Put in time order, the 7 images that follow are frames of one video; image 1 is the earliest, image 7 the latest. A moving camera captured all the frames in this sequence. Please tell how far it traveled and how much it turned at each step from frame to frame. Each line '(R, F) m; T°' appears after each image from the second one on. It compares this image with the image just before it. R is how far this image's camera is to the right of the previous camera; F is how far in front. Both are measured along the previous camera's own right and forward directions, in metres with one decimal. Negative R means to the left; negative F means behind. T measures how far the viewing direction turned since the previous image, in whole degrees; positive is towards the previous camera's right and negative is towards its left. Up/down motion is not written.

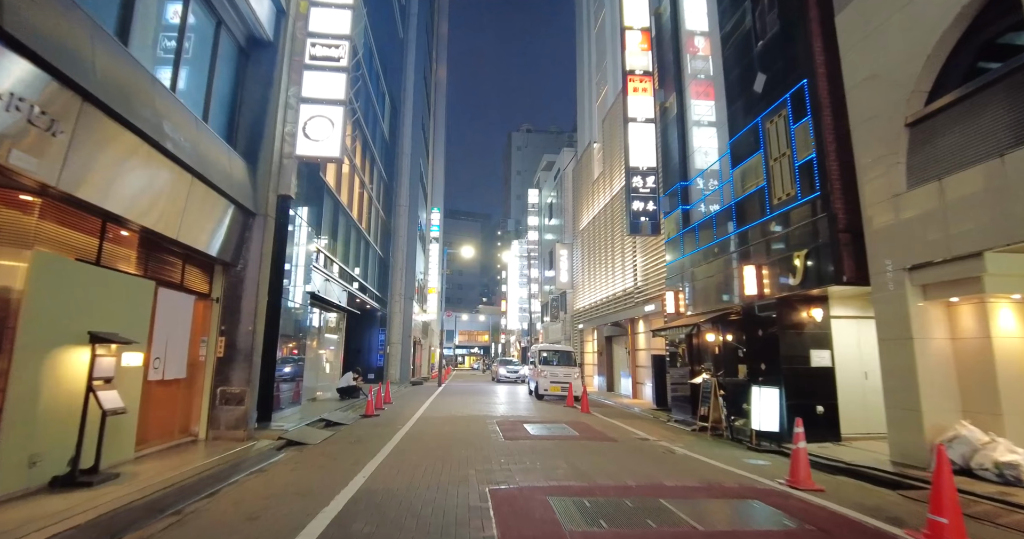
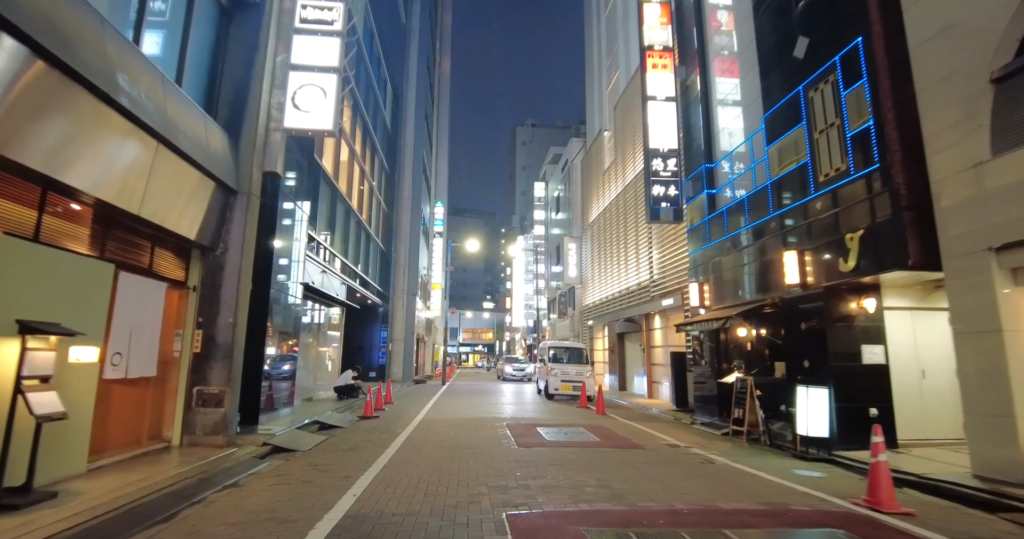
(-0.2, +1.1) m; 0°
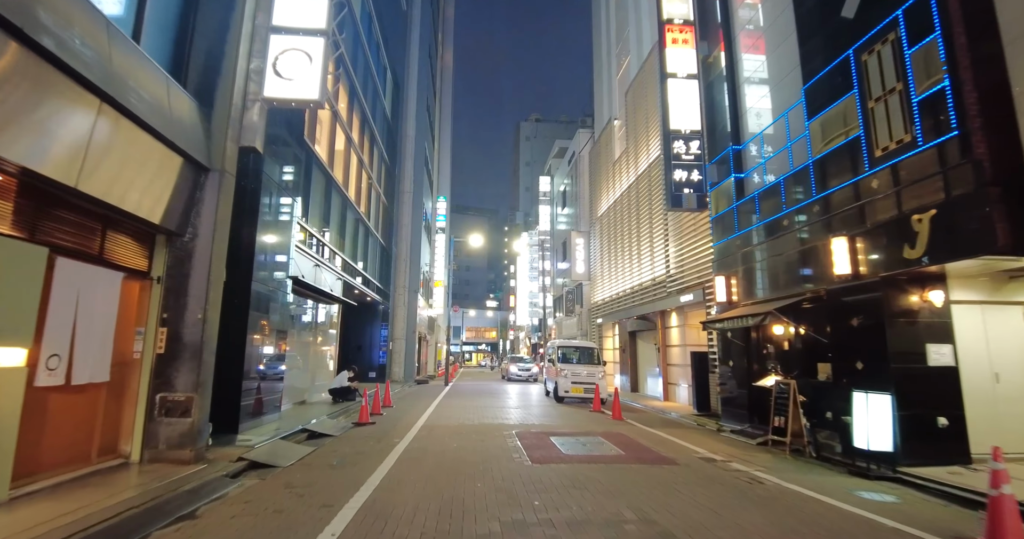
(-0.1, +1.2) m; 0°
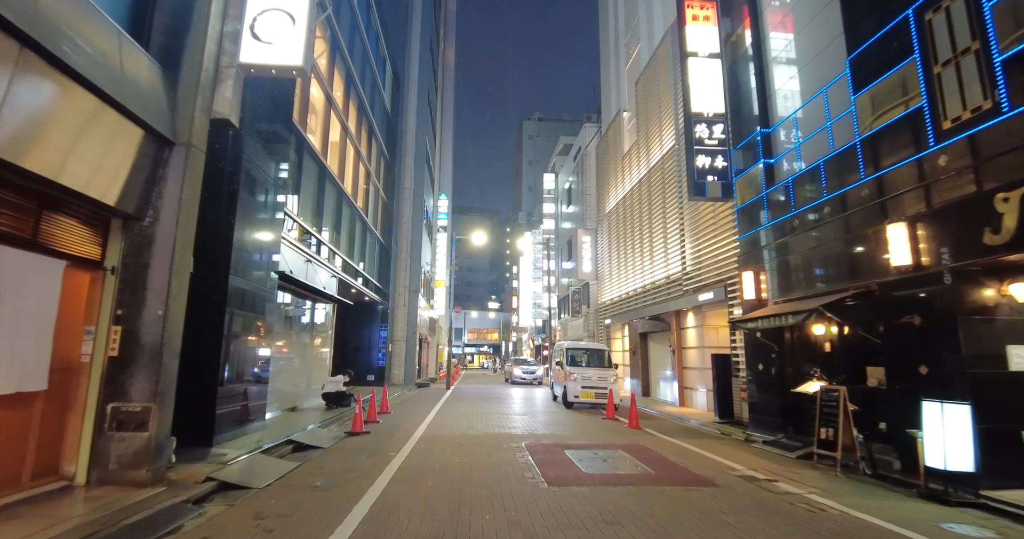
(-0.1, +1.1) m; 0°
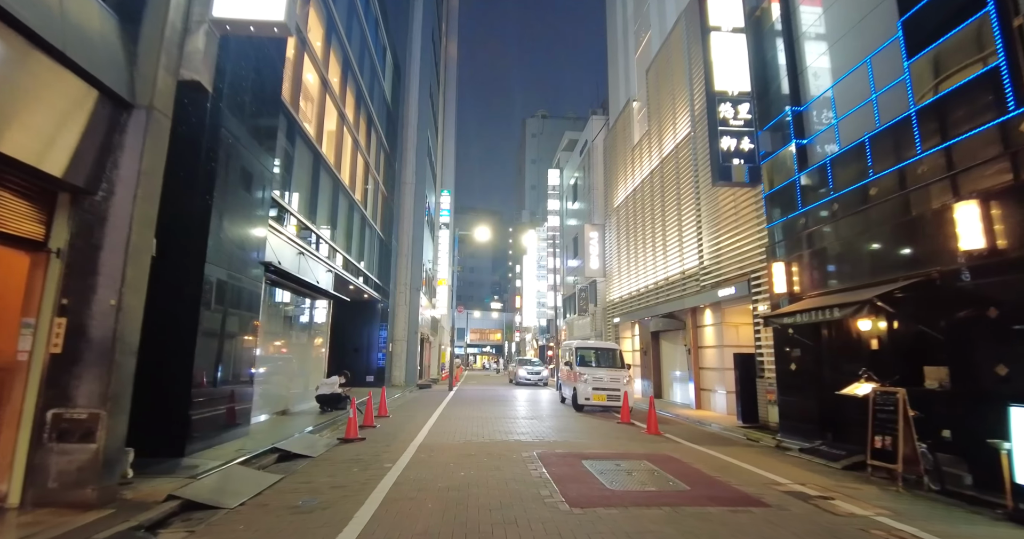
(-0.1, +1.0) m; 0°
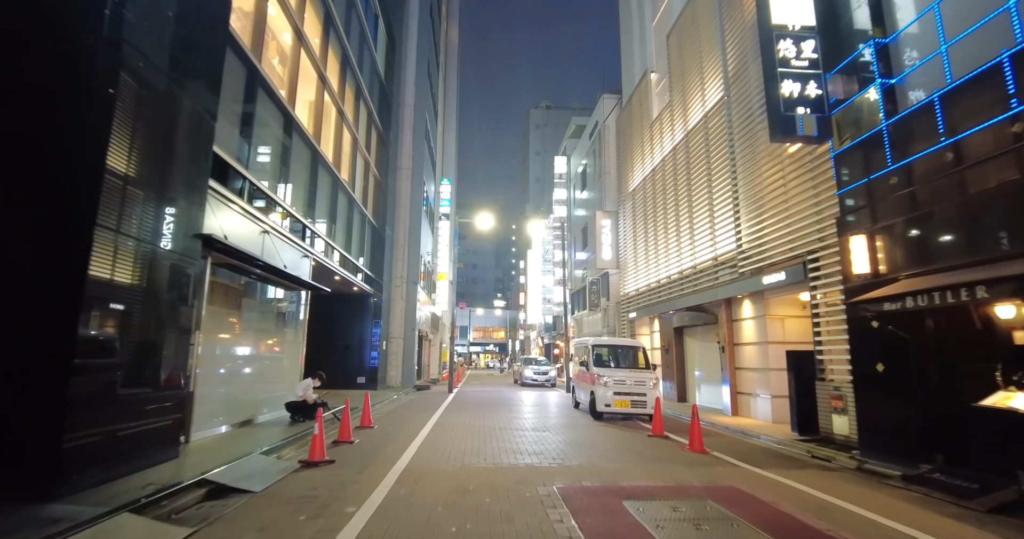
(-0.1, +2.2) m; 0°
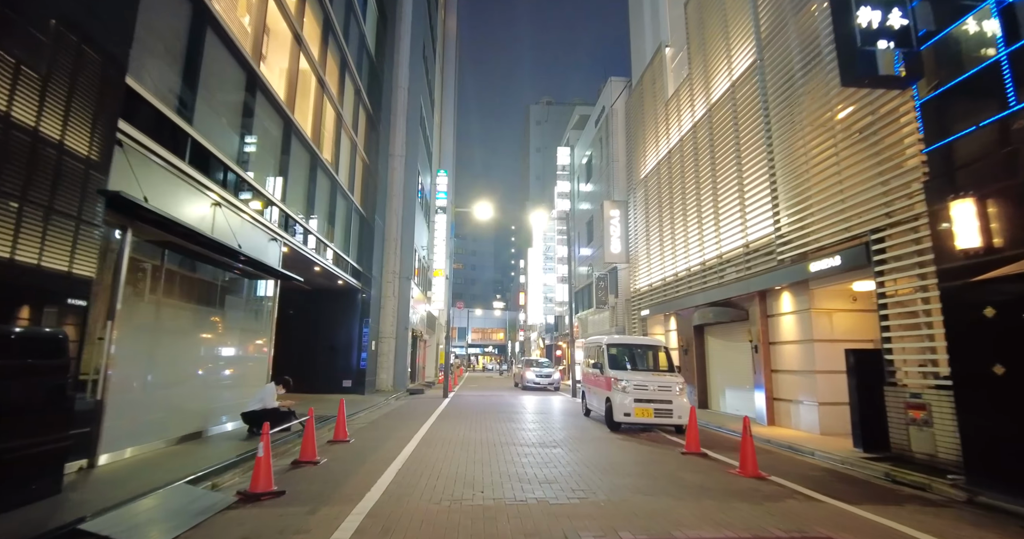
(-0.1, +1.9) m; 0°
